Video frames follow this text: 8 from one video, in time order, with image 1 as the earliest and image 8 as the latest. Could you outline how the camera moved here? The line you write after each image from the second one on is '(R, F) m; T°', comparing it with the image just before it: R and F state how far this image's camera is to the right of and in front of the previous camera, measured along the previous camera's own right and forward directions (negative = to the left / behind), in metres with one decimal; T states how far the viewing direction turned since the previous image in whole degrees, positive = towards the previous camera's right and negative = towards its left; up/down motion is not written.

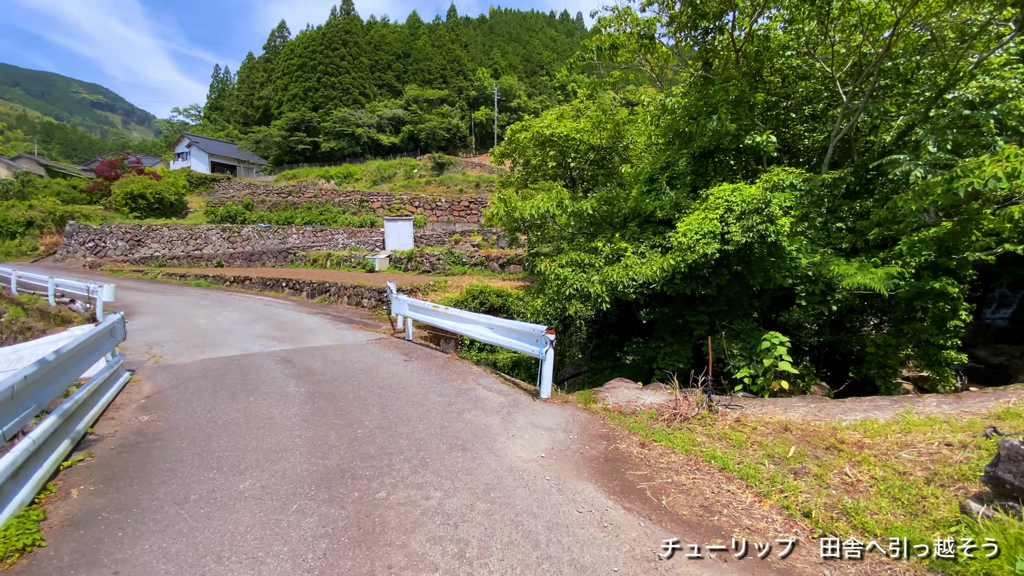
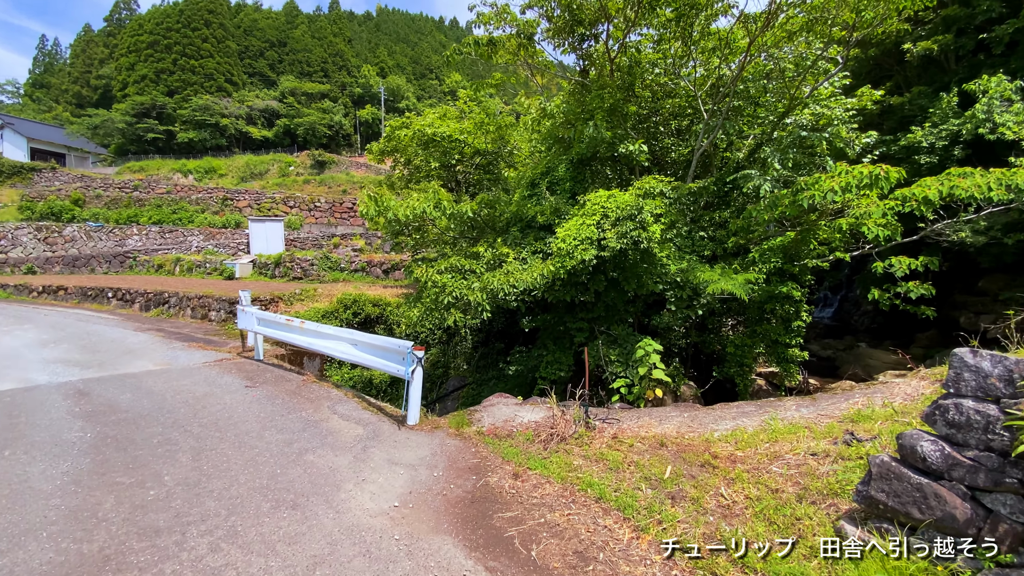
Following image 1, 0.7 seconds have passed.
(+0.2, +0.4) m; +13°
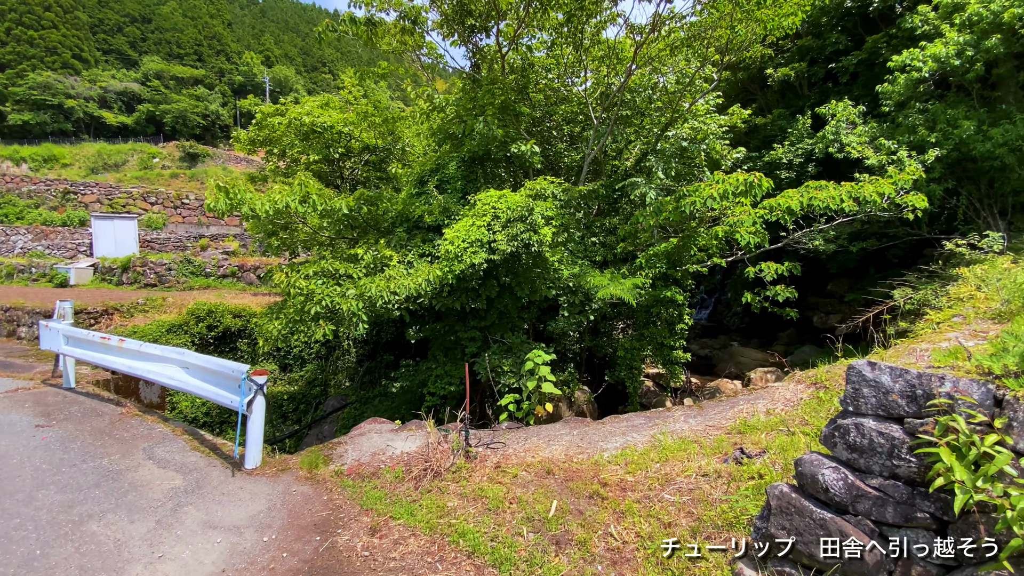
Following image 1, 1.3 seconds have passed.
(+0.2, +0.4) m; +12°
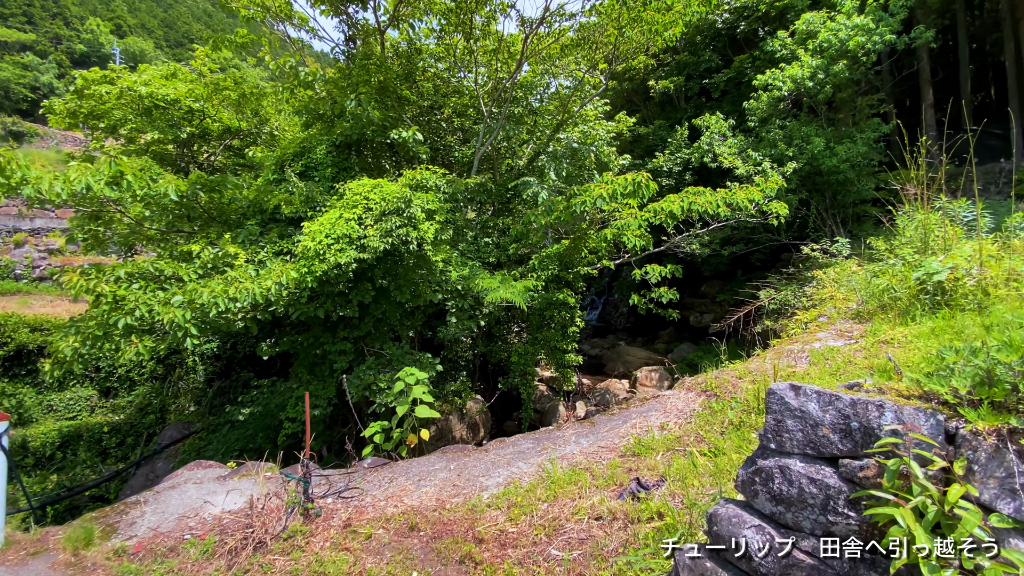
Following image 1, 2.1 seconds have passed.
(+0.2, +0.4) m; +12°
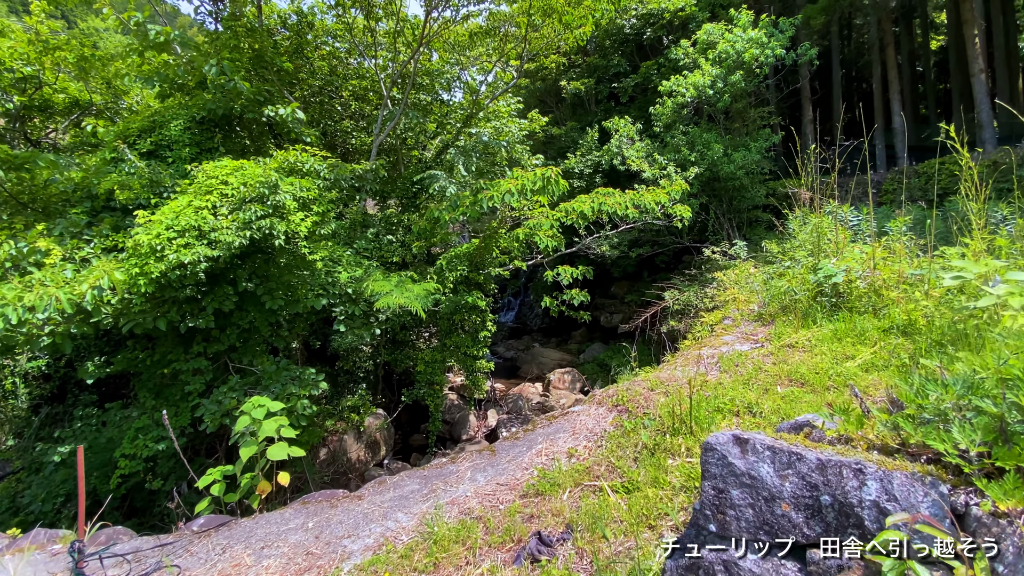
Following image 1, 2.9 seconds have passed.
(+0.2, +0.4) m; +10°
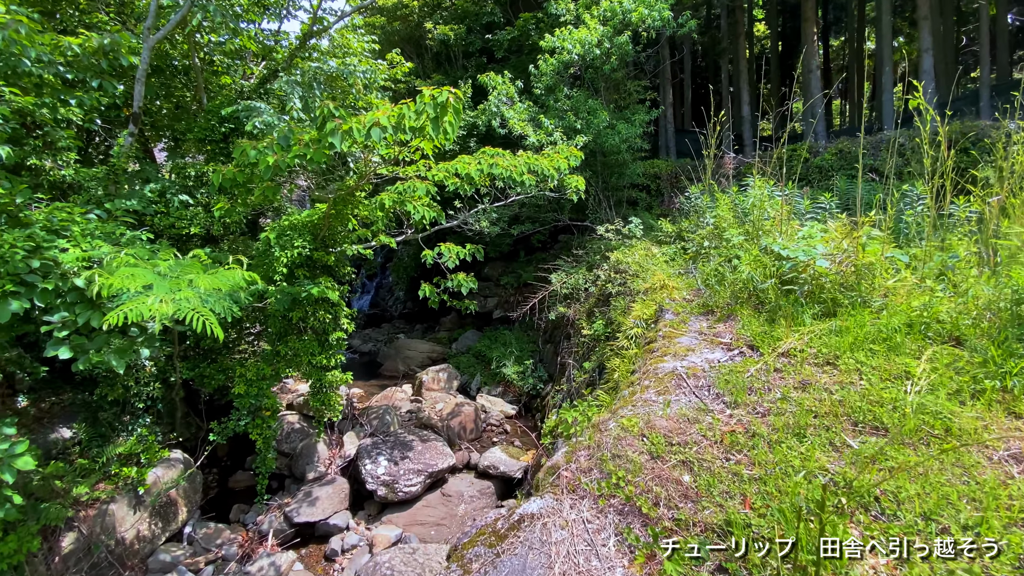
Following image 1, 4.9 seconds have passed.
(-0.1, +1.2) m; +17°
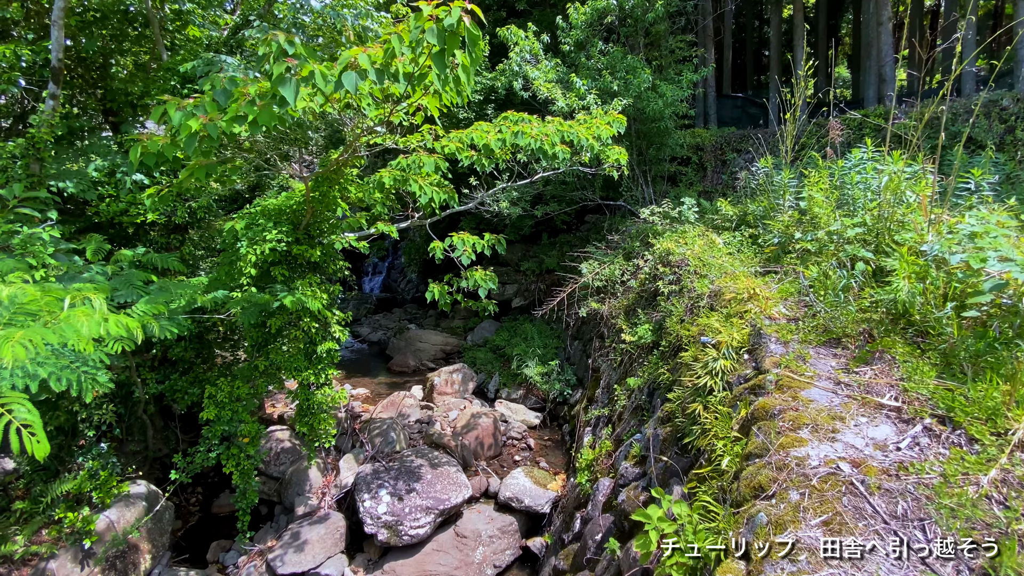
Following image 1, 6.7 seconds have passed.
(-0.1, +0.8) m; -2°
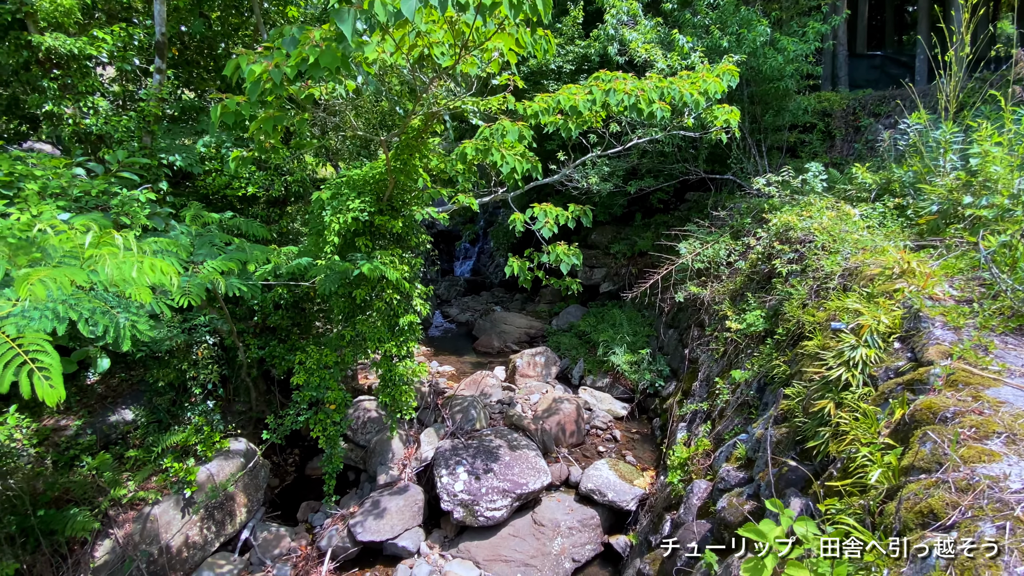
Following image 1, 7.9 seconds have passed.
(0.0, +0.2) m; -11°
